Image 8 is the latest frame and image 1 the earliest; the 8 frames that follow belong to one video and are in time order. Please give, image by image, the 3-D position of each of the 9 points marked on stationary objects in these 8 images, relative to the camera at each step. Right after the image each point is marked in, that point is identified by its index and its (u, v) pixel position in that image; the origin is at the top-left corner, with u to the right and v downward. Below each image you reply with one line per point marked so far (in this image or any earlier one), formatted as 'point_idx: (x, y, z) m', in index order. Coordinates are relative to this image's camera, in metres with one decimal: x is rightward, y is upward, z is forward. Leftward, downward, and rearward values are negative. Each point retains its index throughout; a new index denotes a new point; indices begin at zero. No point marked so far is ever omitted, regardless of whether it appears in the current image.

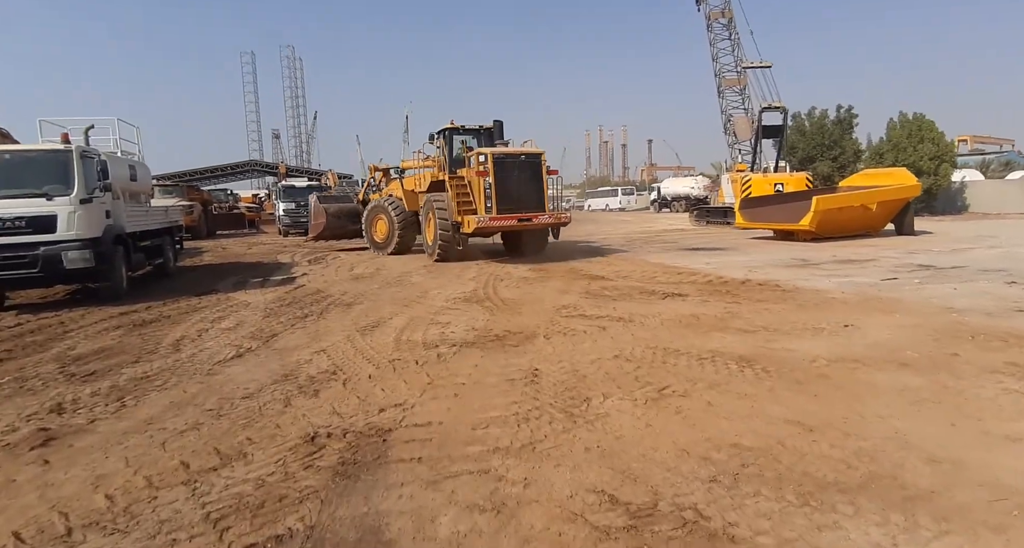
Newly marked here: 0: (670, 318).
0: (+1.7, -0.5, +6.4) m
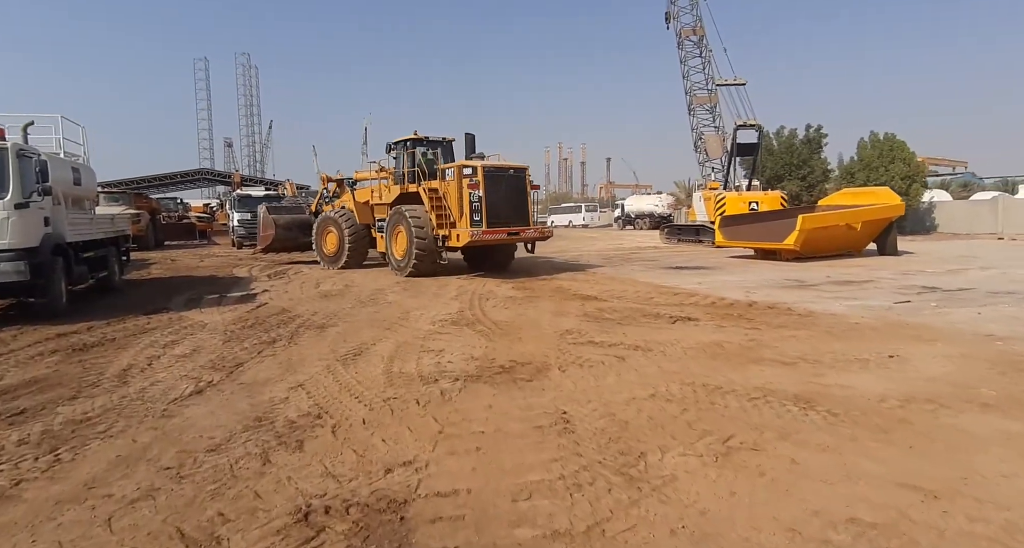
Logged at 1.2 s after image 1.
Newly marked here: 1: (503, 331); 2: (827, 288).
0: (+1.8, -0.7, +5.8) m
1: (-0.1, -0.7, +6.9) m
2: (+5.1, -0.2, +9.4) m
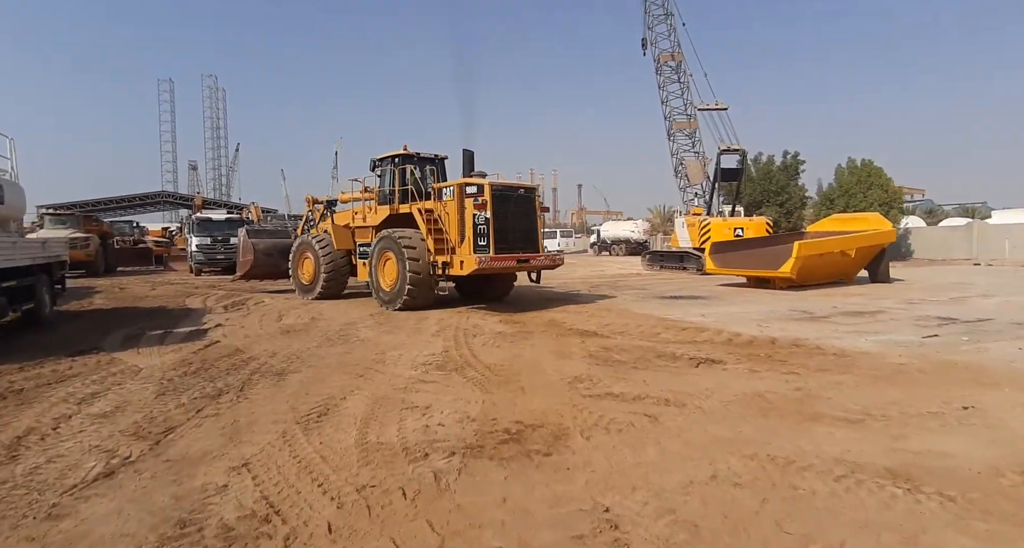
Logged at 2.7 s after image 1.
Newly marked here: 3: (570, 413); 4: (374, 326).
0: (+1.8, -1.0, +4.8) m
1: (-0.1, -1.1, +5.8) m
2: (+5.0, -0.7, +8.6) m
3: (+0.5, -1.1, +4.6) m
4: (-2.3, -0.9, +9.7) m
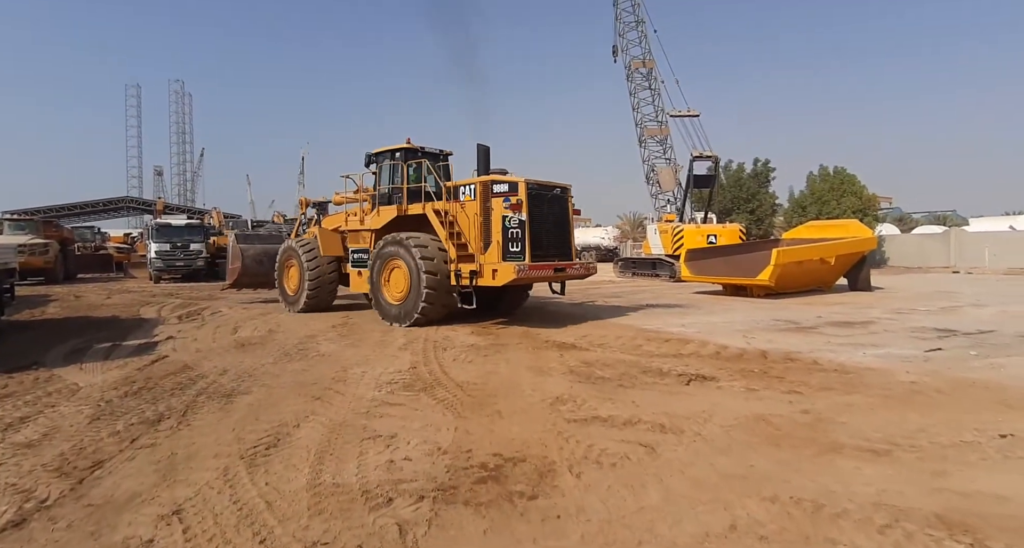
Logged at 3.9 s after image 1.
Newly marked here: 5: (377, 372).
0: (+1.6, -1.1, +4.3) m
1: (-0.3, -1.2, +5.2) m
2: (+4.6, -0.8, +8.3) m
3: (+0.3, -1.2, +4.1) m
4: (-2.7, -1.0, +9.0) m
5: (-1.6, -1.1, +6.7) m
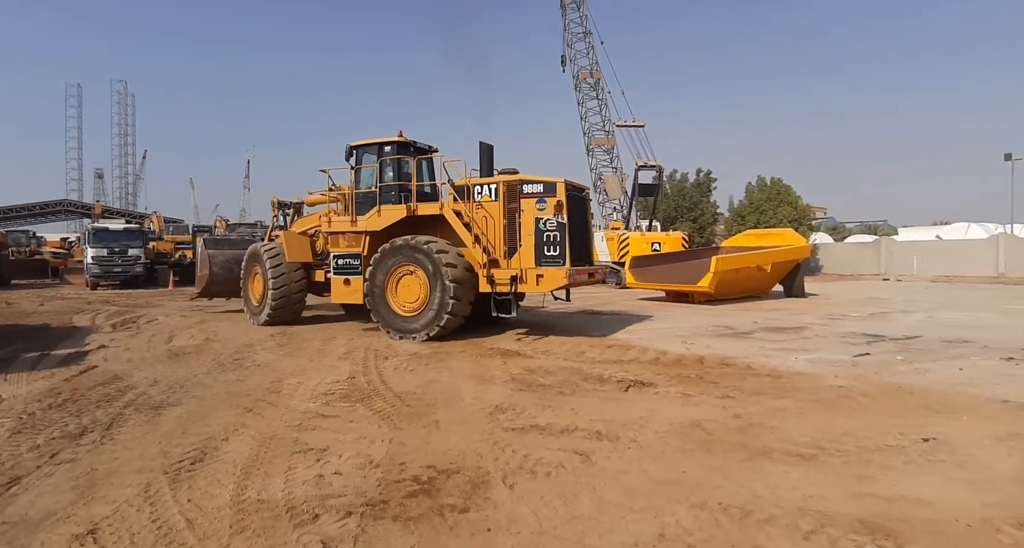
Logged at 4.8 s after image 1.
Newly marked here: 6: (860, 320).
0: (+1.2, -1.2, +4.4) m
1: (-0.9, -1.2, +5.1) m
2: (+3.8, -0.9, +8.6) m
3: (-0.2, -1.2, +4.0) m
4: (-3.6, -1.1, +8.7) m
5: (-2.2, -1.2, +6.5) m
6: (+6.2, -0.8, +10.2) m
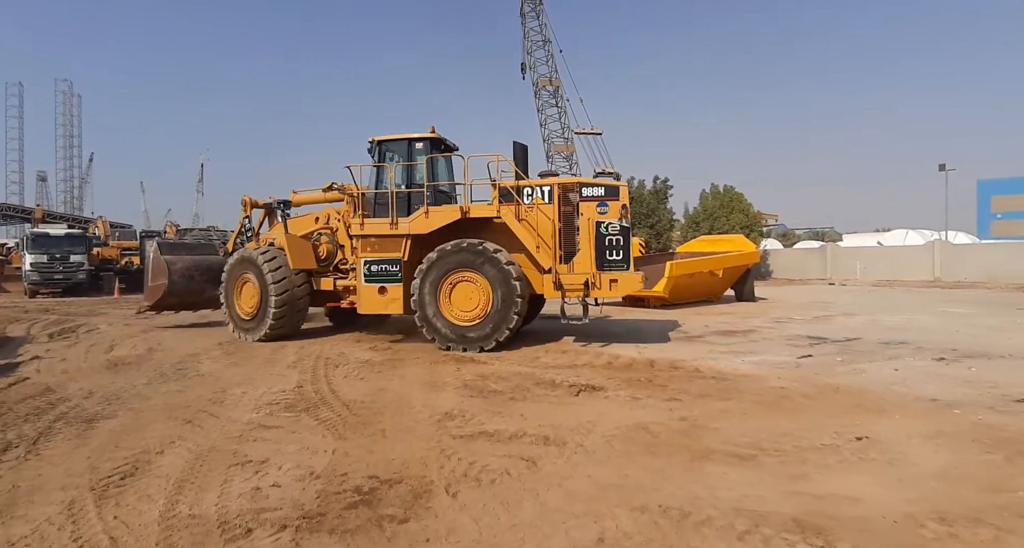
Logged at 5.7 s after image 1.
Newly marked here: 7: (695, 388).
0: (+0.8, -1.2, +4.4) m
1: (-1.3, -1.3, +5.0) m
2: (+3.1, -1.0, +8.7) m
3: (-0.5, -1.3, +3.9) m
4: (-4.3, -1.2, +8.4) m
5: (-2.8, -1.3, +6.3) m
6: (+5.4, -0.9, +10.6) m
7: (+1.8, -1.1, +5.6) m
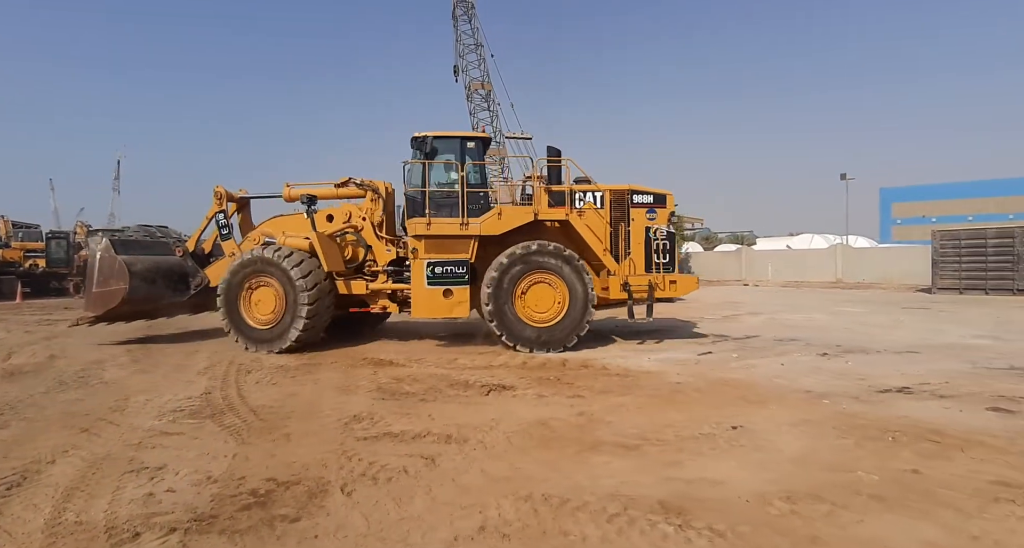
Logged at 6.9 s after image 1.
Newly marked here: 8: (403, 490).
0: (0.0, -1.2, +4.6) m
1: (-2.1, -1.3, +5.0) m
2: (+1.9, -1.0, +9.2) m
3: (-1.2, -1.3, +4.0) m
4: (-5.4, -1.3, +8.0) m
5: (-3.7, -1.3, +6.1) m
6: (+3.9, -0.9, +11.2) m
7: (+0.9, -1.1, +6.0) m
8: (-0.7, -1.3, +3.5) m
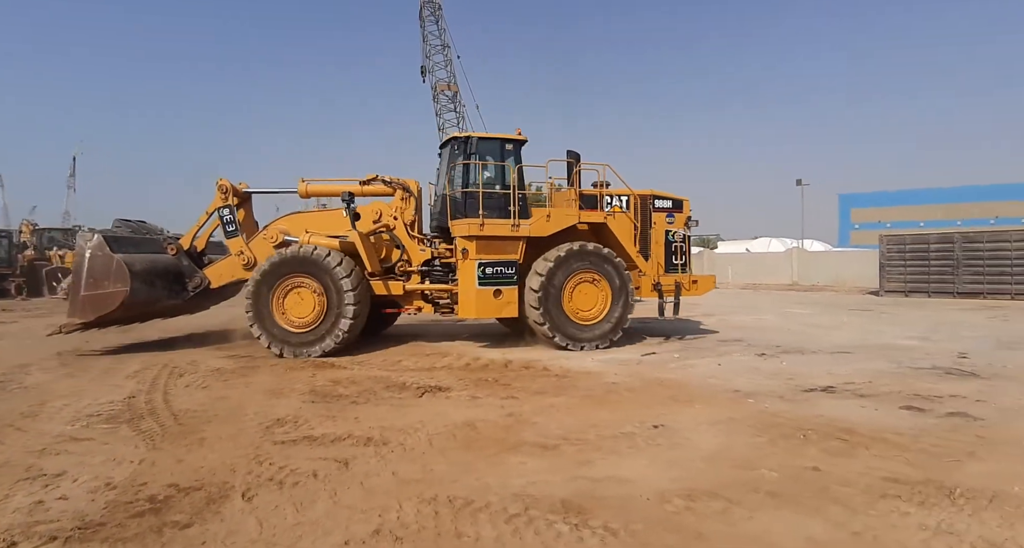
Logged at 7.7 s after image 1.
0: (-0.6, -1.2, +4.5) m
1: (-2.8, -1.3, +4.8) m
2: (+1.1, -1.1, +9.2) m
3: (-1.8, -1.3, +3.9) m
4: (-6.2, -1.3, +7.7) m
5: (-4.3, -1.3, +5.8) m
6: (+3.0, -1.0, +11.3) m
7: (+0.2, -1.1, +5.9) m
8: (-1.2, -1.3, +3.4) m
